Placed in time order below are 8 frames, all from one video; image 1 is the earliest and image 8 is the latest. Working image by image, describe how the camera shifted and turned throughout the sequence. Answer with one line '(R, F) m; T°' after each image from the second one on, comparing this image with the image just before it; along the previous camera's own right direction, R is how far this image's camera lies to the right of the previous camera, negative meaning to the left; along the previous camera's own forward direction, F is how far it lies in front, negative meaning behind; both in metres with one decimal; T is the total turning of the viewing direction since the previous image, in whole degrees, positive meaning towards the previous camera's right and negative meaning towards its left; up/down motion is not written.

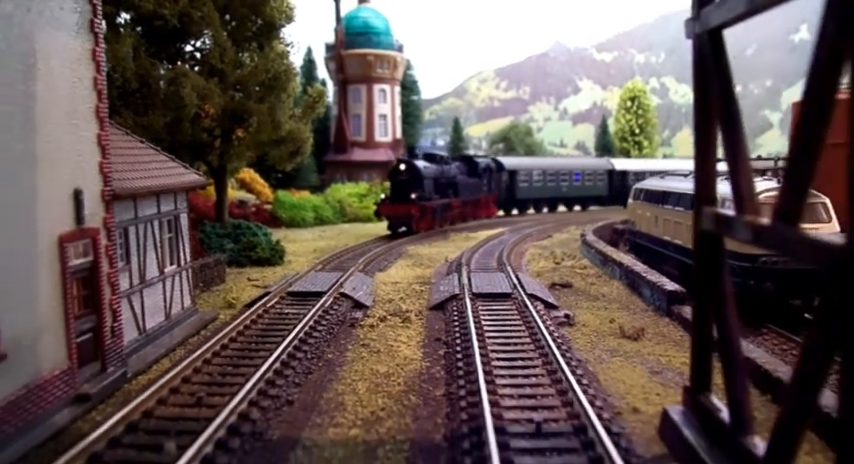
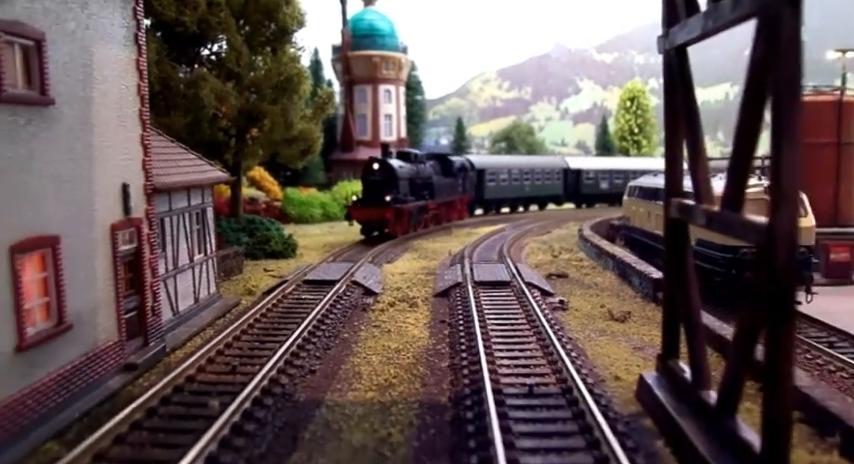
(-0.1, -1.0) m; 0°
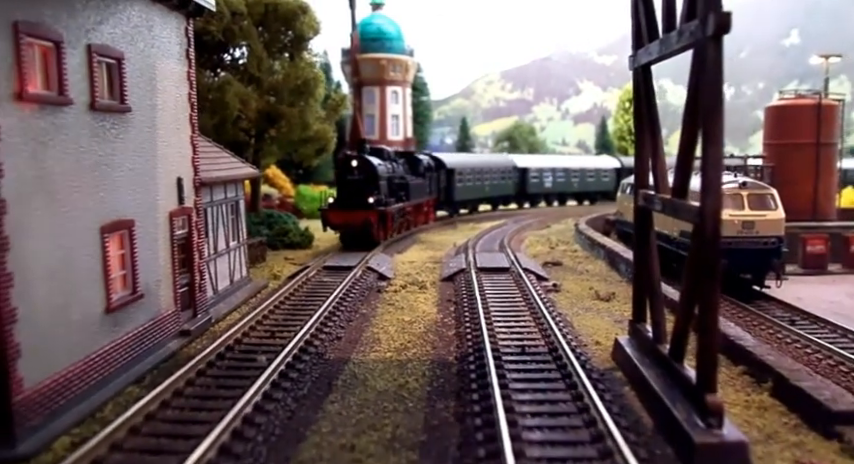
(-0.1, -1.6) m; 0°
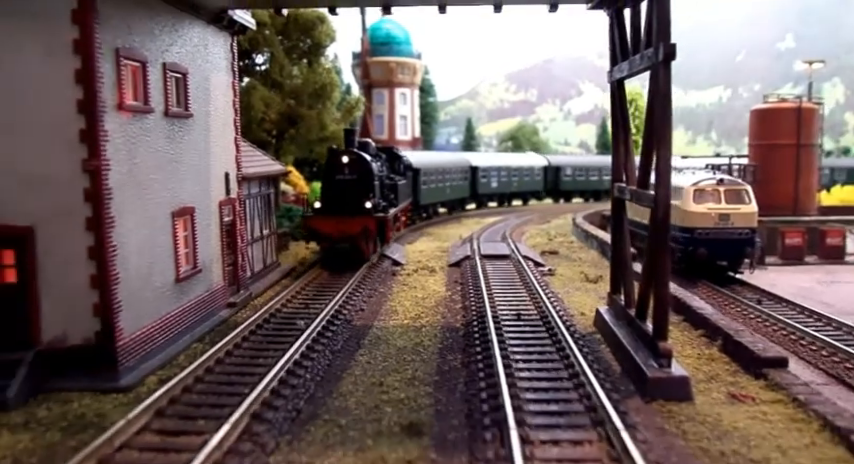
(-0.1, -1.8) m; 0°
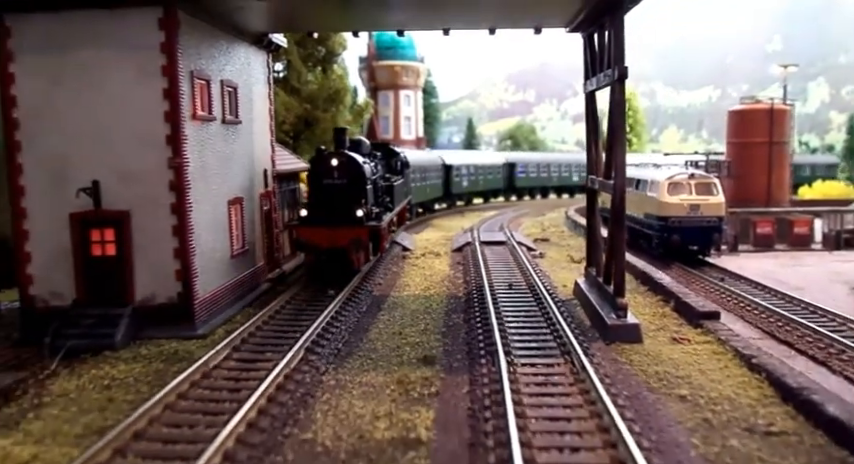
(-0.1, -2.3) m; 0°
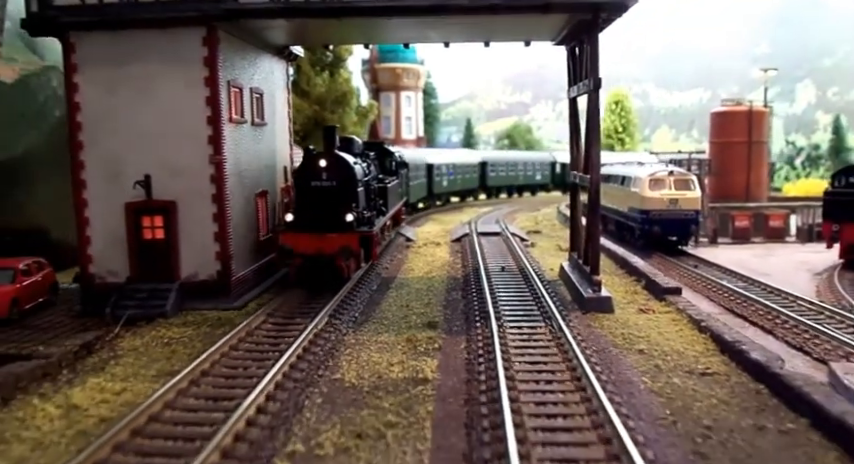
(-0.1, -1.8) m; 0°
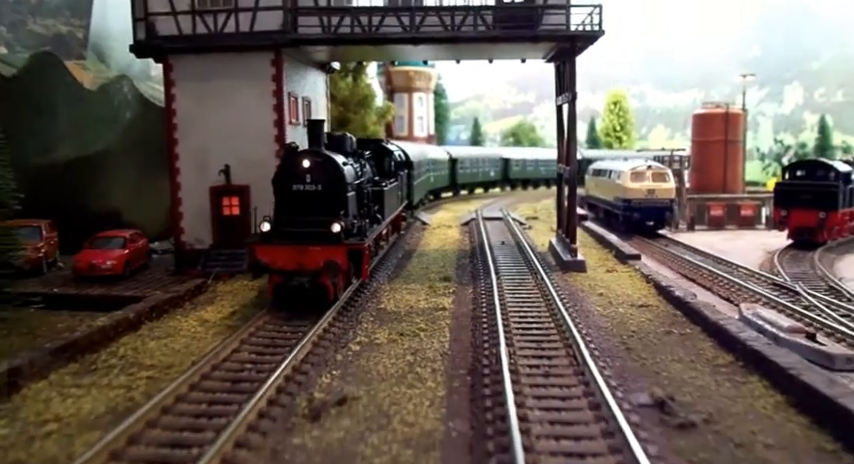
(-0.2, -3.6) m; -1°
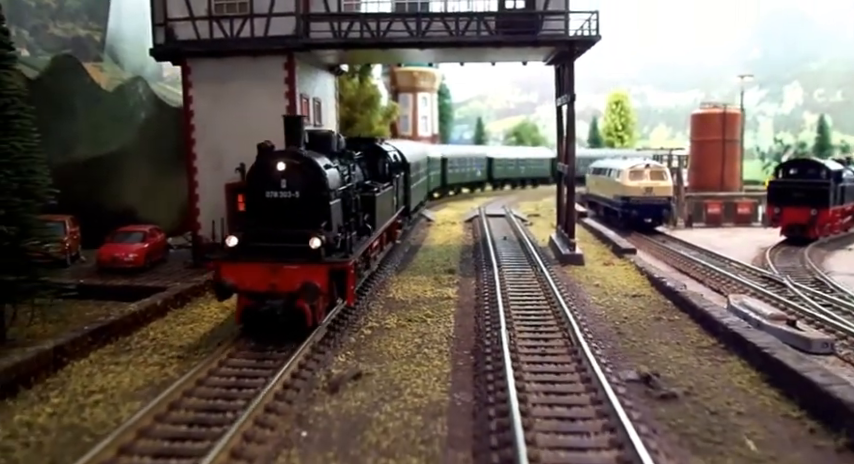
(-0.1, -0.8) m; 0°
